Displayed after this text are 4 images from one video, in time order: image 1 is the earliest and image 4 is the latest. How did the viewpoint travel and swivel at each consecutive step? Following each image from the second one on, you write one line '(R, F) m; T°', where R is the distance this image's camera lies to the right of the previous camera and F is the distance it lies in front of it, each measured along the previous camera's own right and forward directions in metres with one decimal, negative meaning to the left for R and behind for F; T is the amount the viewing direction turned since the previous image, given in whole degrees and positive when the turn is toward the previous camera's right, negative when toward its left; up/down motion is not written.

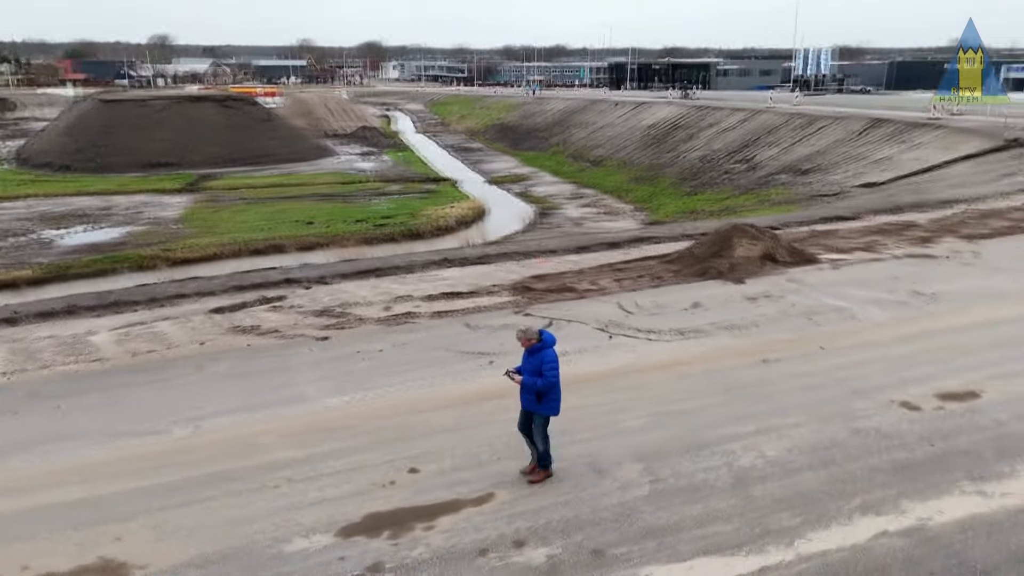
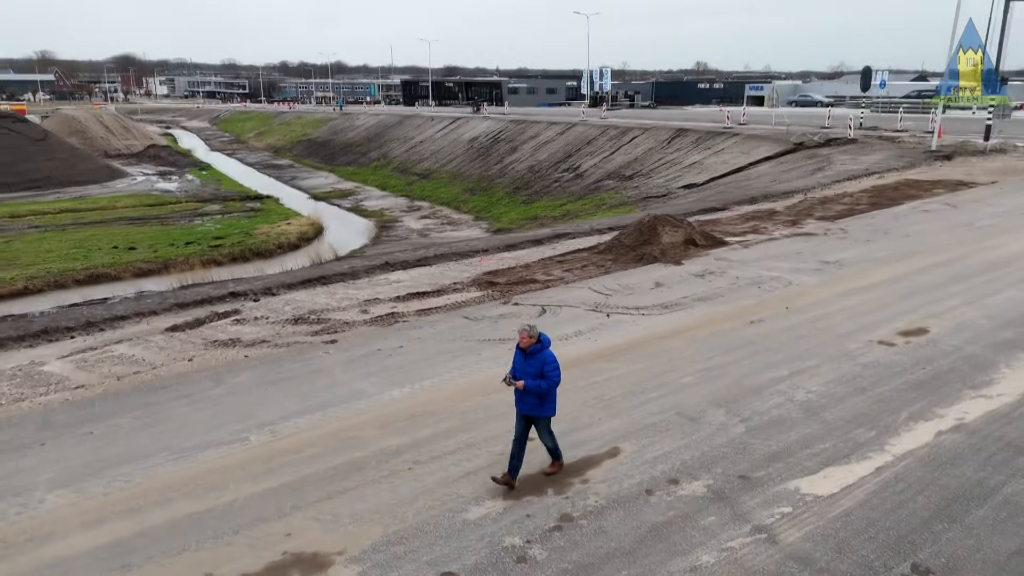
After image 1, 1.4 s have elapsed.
(-2.6, -0.1) m; +15°
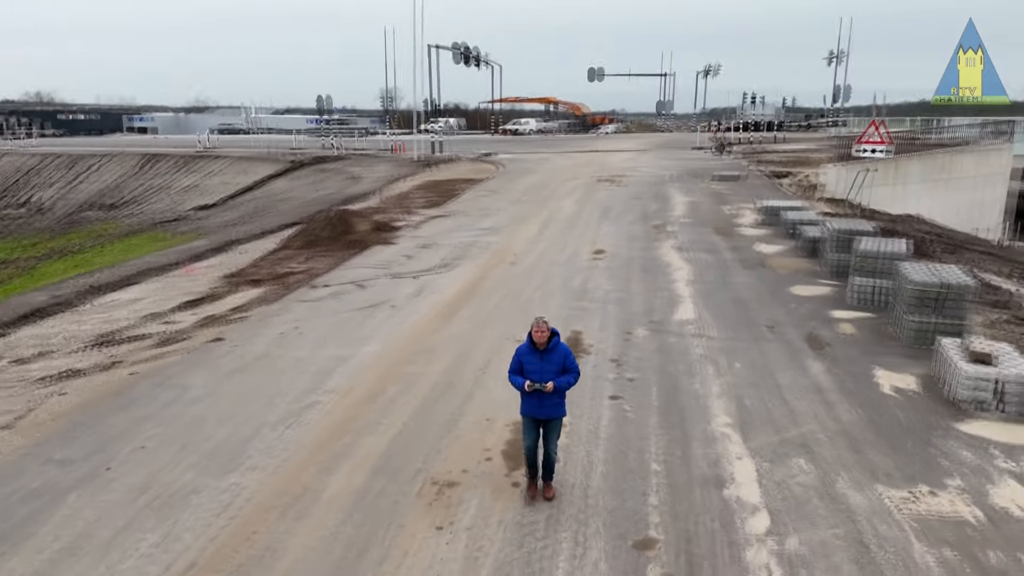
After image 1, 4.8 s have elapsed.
(-5.8, +0.3) m; +44°
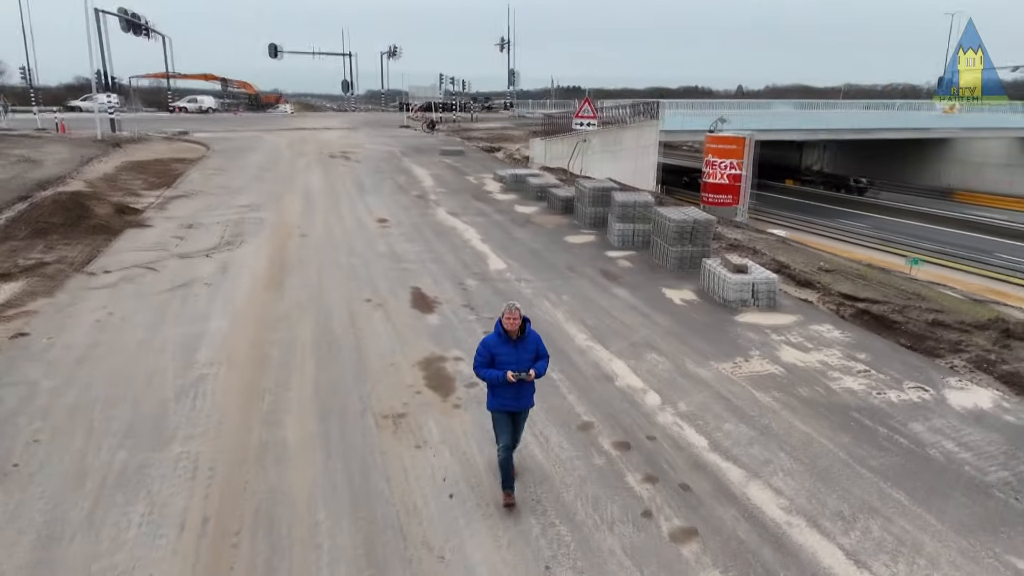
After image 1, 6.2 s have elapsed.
(-2.0, -0.4) m; +24°
